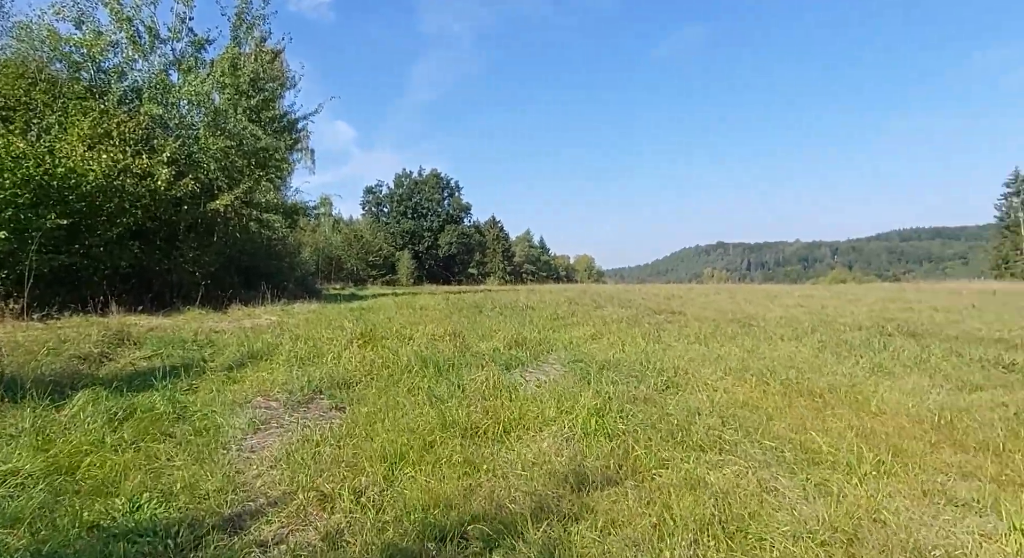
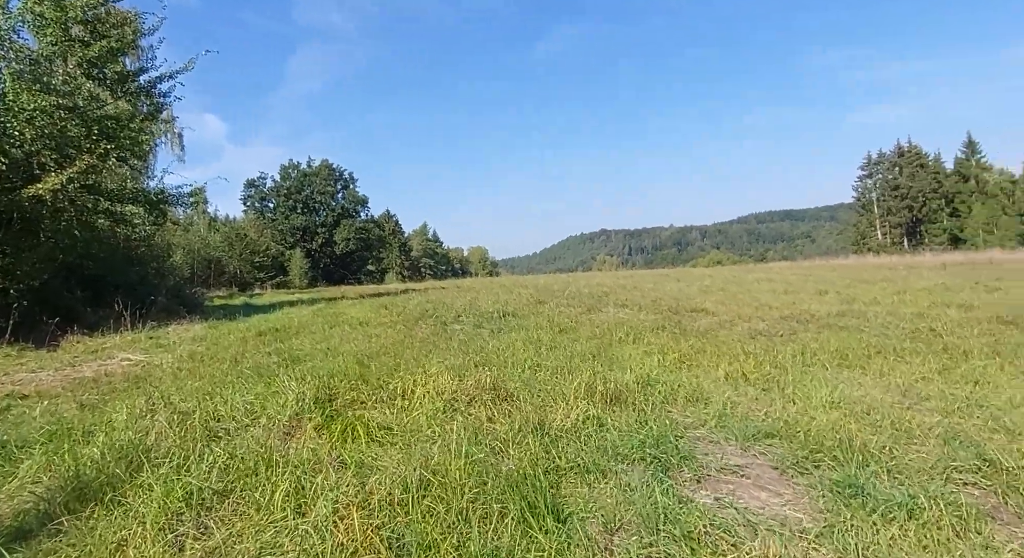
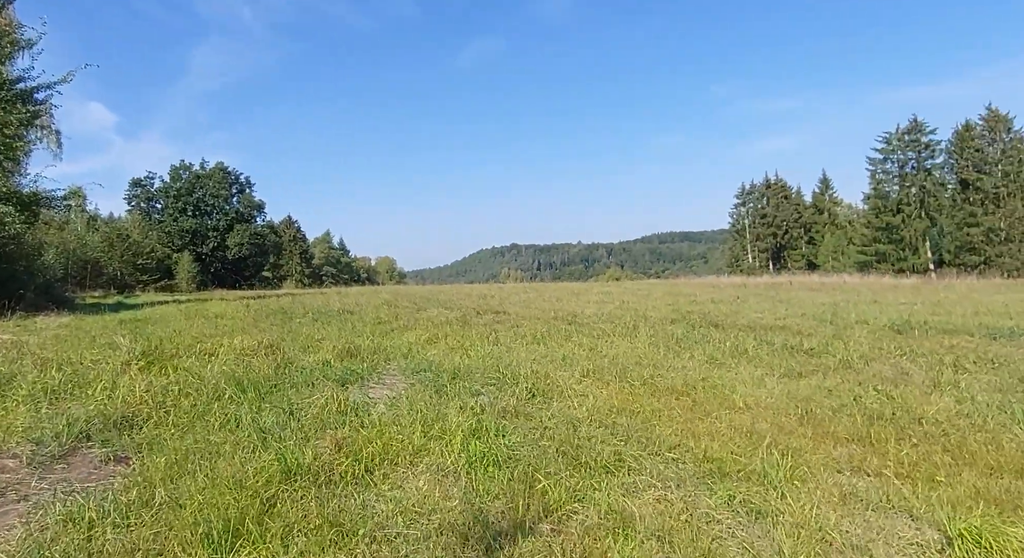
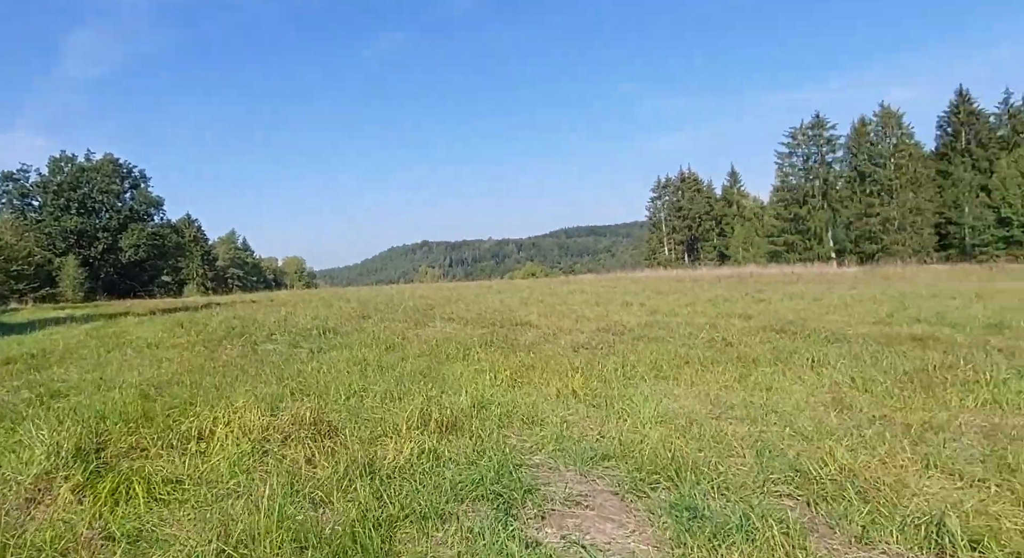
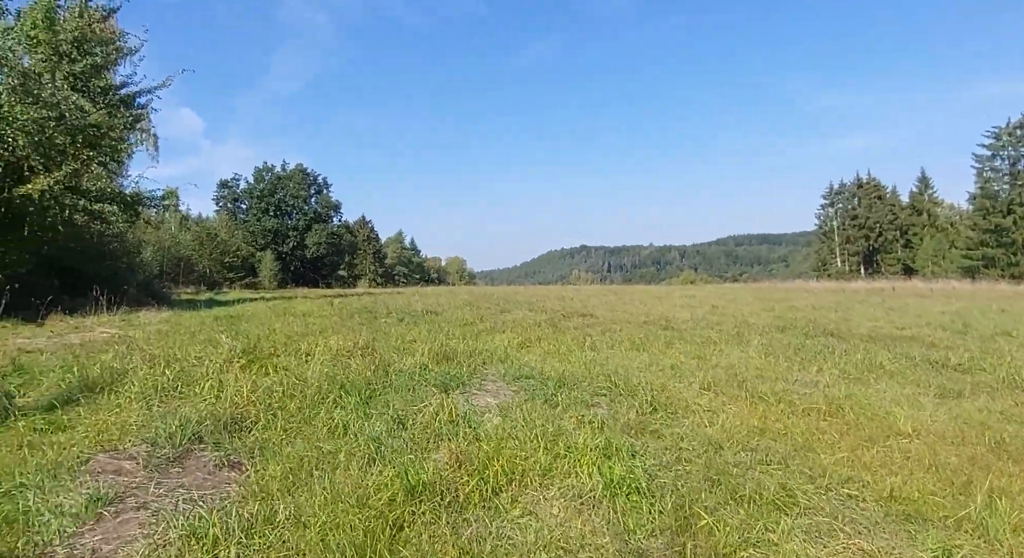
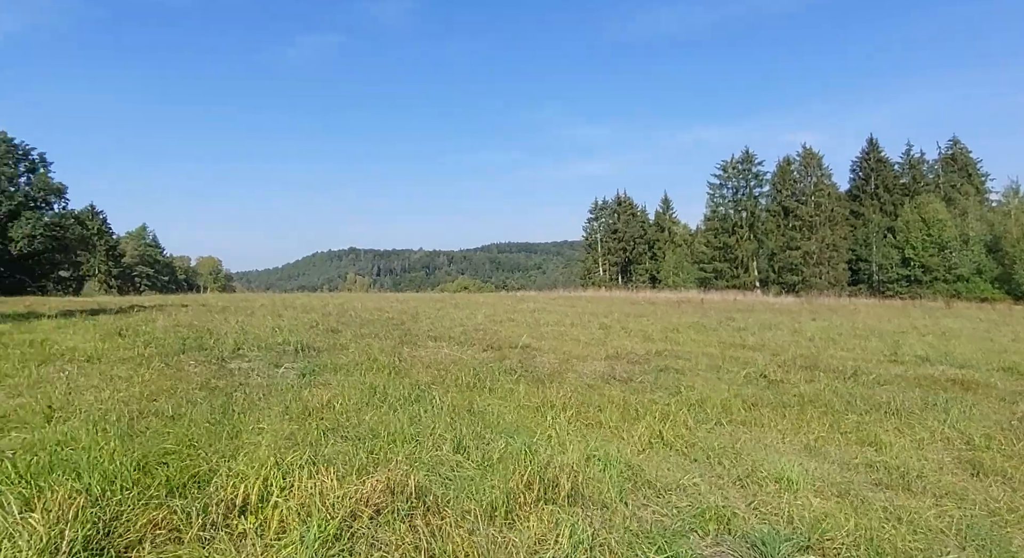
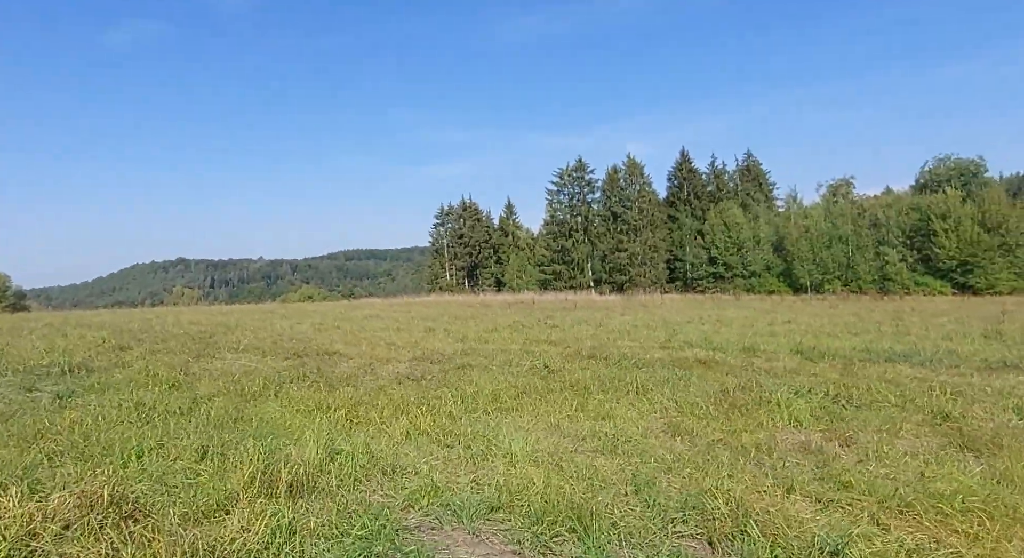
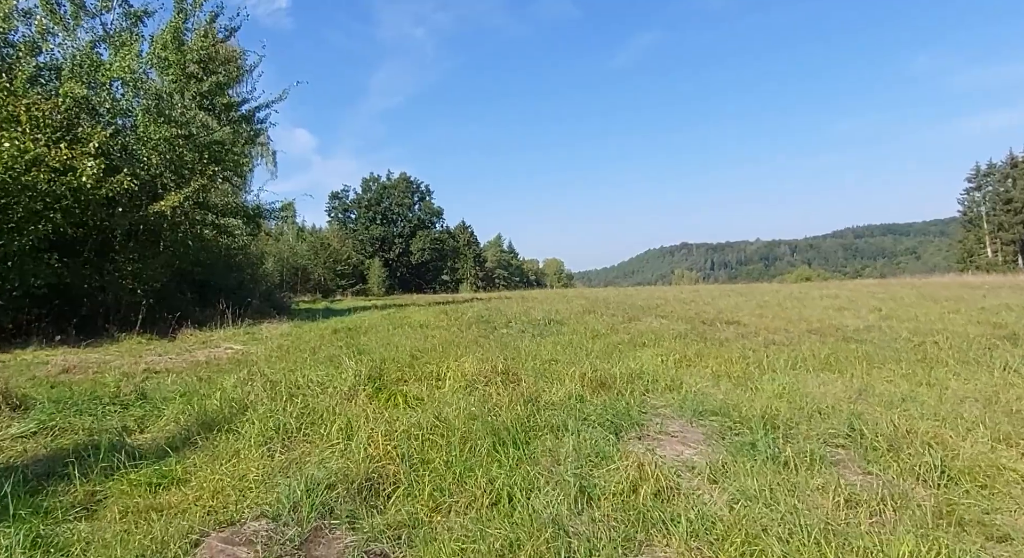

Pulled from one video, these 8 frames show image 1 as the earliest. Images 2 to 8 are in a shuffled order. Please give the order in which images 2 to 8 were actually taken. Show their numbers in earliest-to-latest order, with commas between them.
3, 5, 8, 2, 4, 7, 6
